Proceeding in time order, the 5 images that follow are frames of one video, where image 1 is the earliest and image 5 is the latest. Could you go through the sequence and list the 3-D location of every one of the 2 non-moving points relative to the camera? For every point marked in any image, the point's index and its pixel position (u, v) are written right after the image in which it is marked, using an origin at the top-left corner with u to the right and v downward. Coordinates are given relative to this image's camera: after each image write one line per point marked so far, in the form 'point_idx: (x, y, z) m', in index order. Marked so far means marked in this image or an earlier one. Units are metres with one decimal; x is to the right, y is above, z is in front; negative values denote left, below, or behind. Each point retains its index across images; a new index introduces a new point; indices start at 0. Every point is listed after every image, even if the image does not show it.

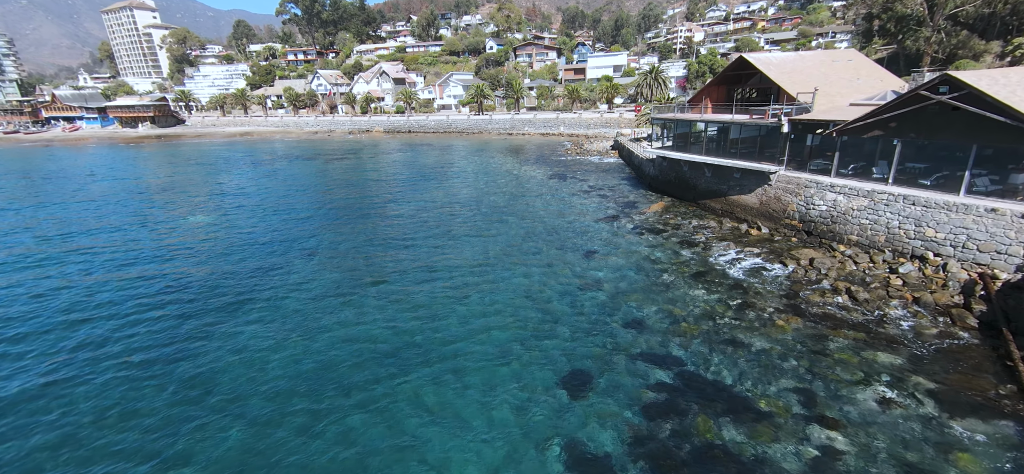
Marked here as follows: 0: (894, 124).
0: (+15.9, +4.7, +18.3) m
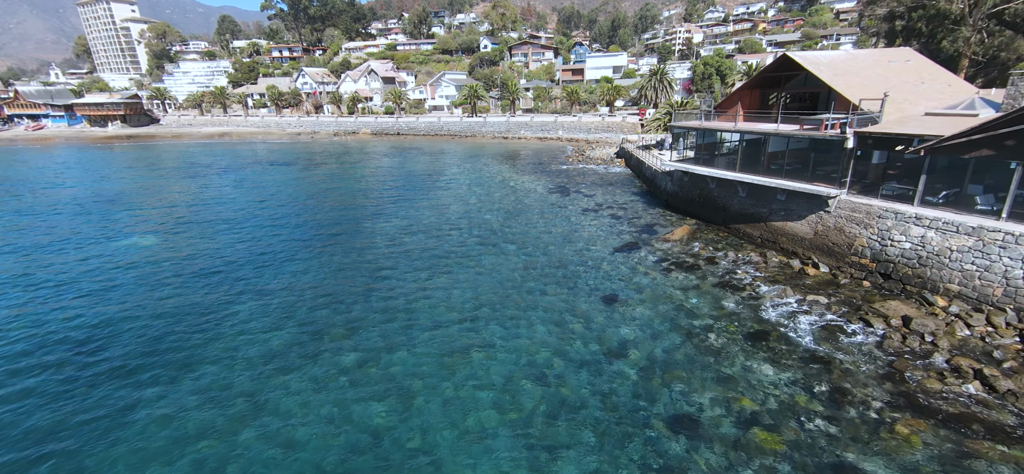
0: (+16.0, +3.0, +14.0) m
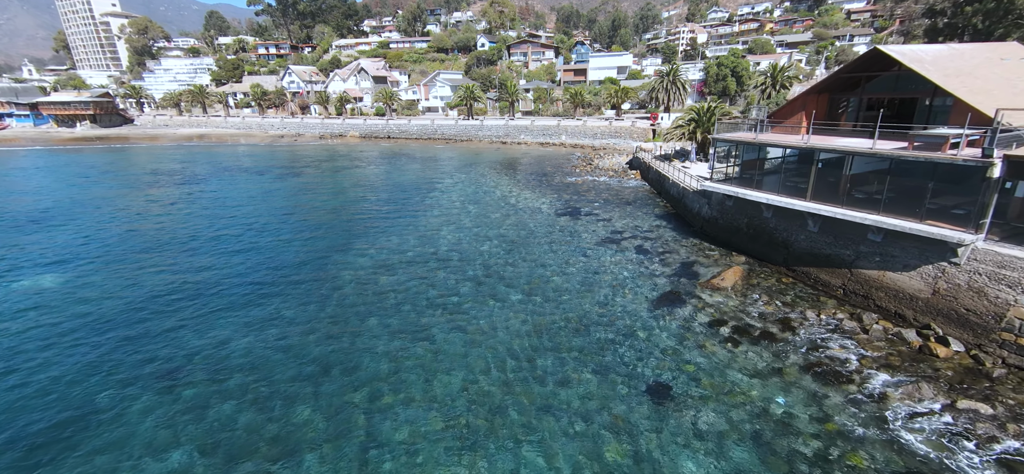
0: (+16.2, +1.1, +8.8) m
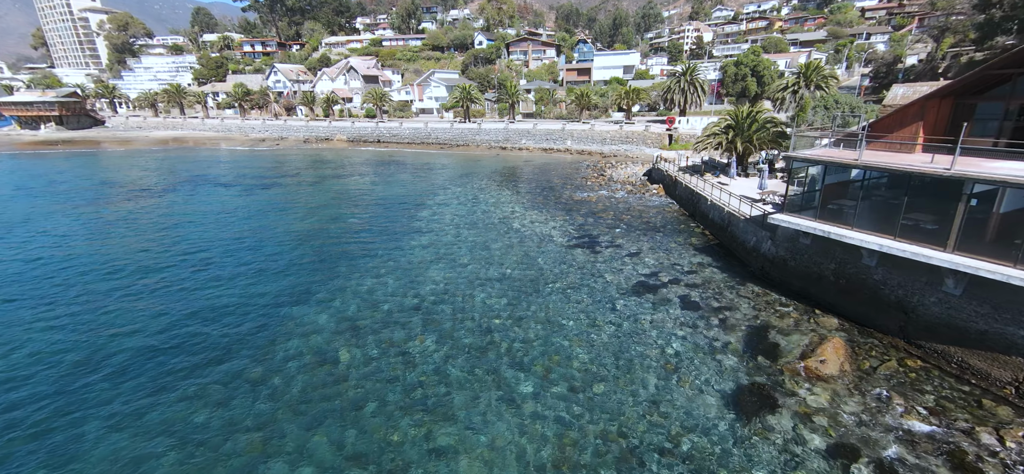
0: (+16.5, -0.8, +3.4) m
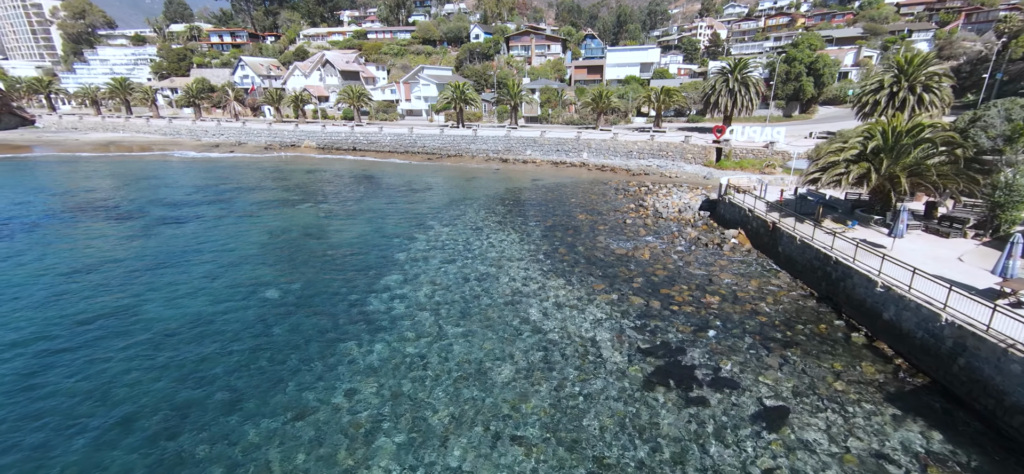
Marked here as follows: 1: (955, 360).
0: (+17.3, -4.5, -7.5) m
1: (+11.6, -3.2, +11.2) m
